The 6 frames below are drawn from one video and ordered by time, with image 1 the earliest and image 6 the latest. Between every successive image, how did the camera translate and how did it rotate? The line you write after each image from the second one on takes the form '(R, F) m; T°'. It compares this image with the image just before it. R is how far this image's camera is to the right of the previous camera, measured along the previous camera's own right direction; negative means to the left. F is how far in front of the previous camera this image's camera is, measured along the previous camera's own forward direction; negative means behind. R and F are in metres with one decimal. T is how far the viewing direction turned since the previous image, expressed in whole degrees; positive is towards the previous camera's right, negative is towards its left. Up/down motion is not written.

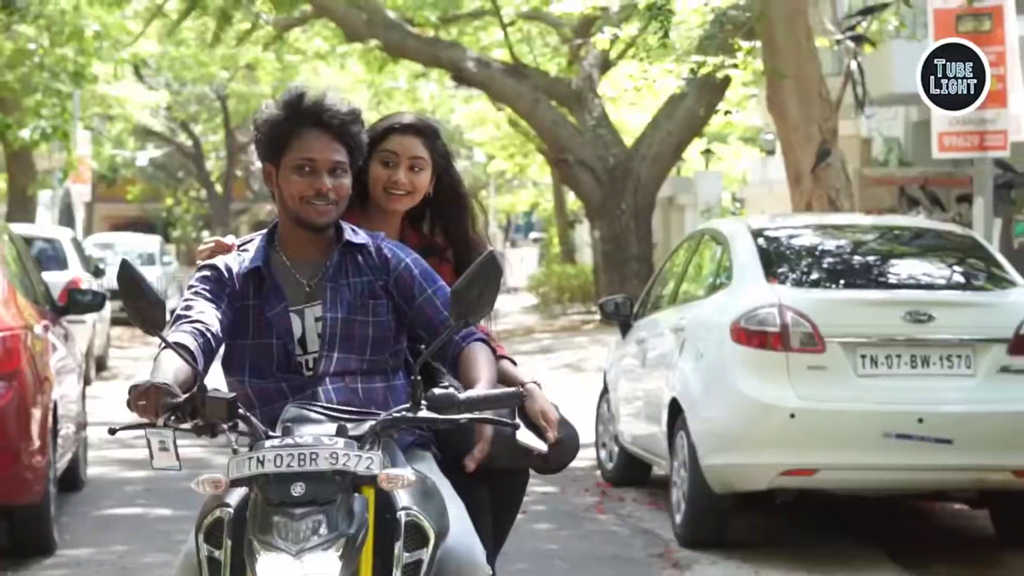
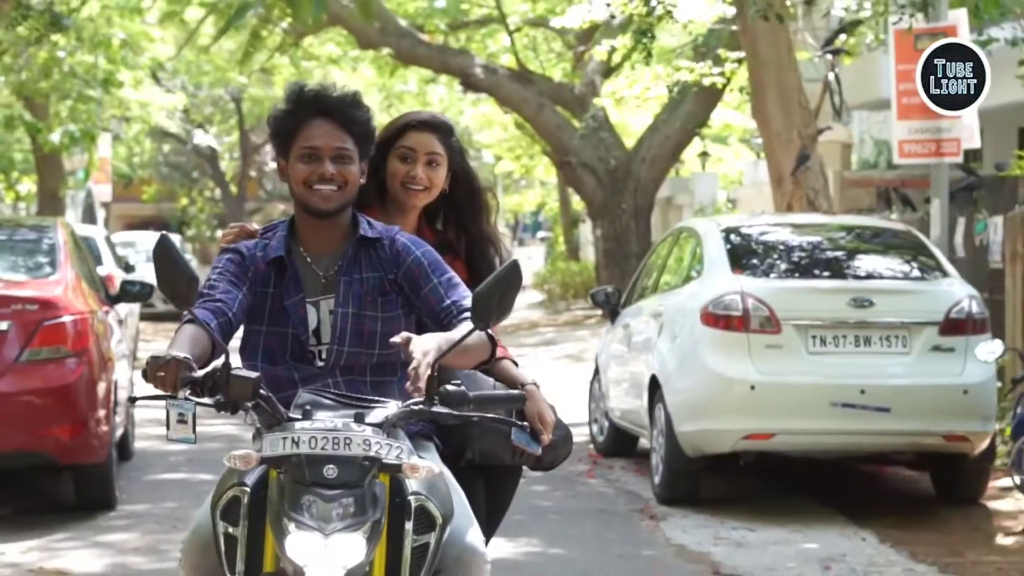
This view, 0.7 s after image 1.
(0.0, -1.2) m; 0°
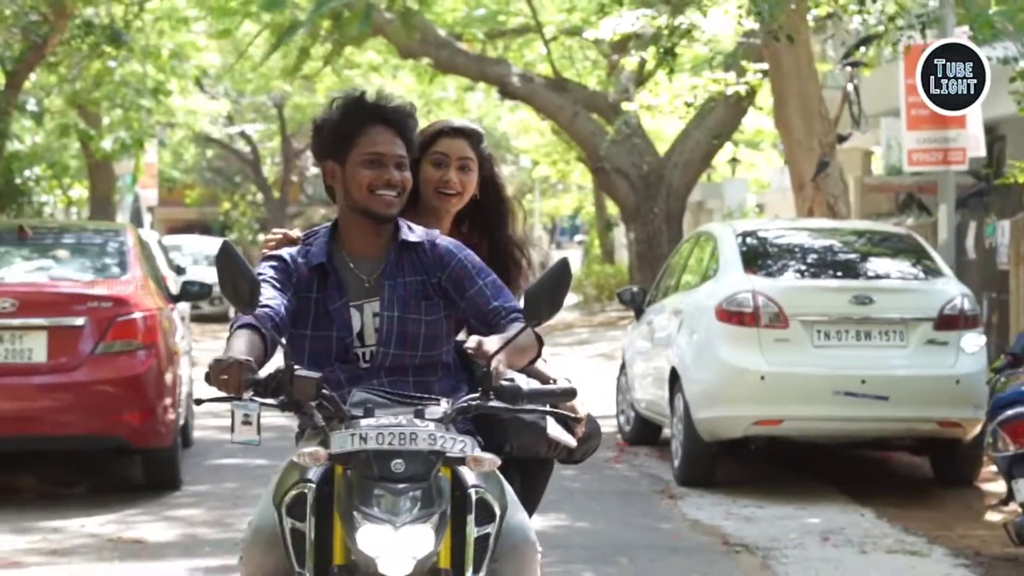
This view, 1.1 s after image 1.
(0.0, -0.8) m; -1°
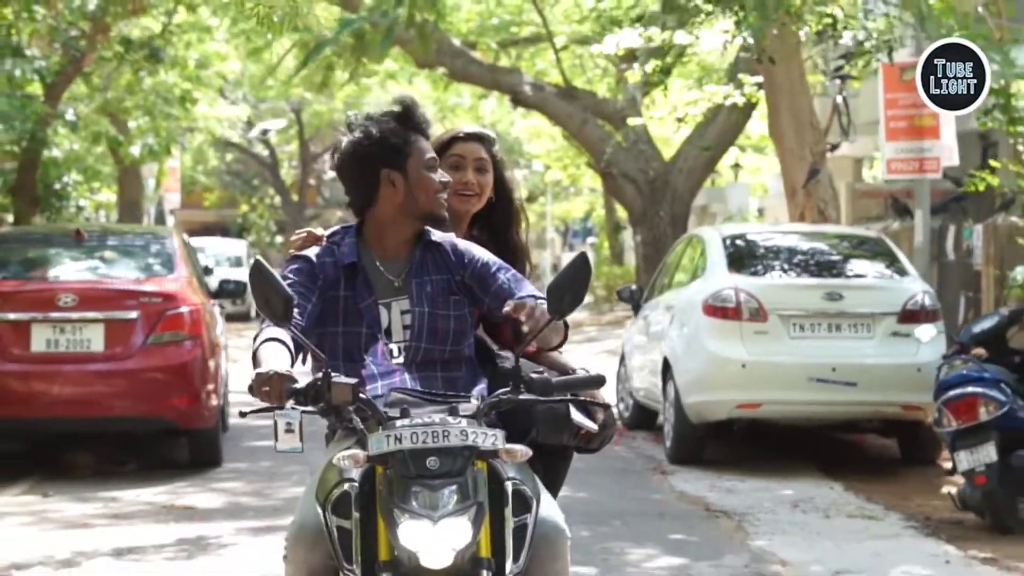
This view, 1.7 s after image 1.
(0.0, -1.1) m; 0°
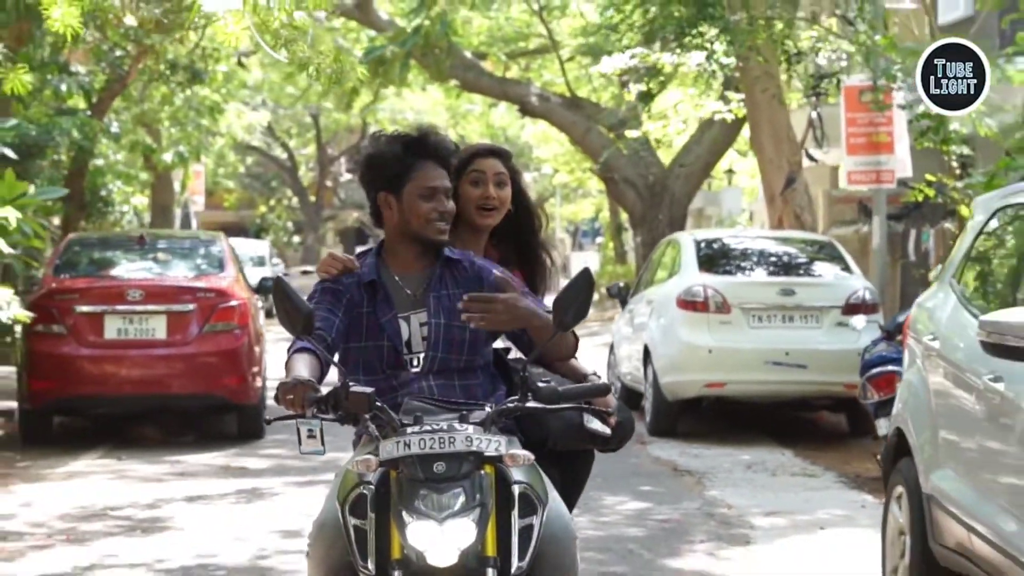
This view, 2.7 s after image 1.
(+0.1, -1.8) m; 0°
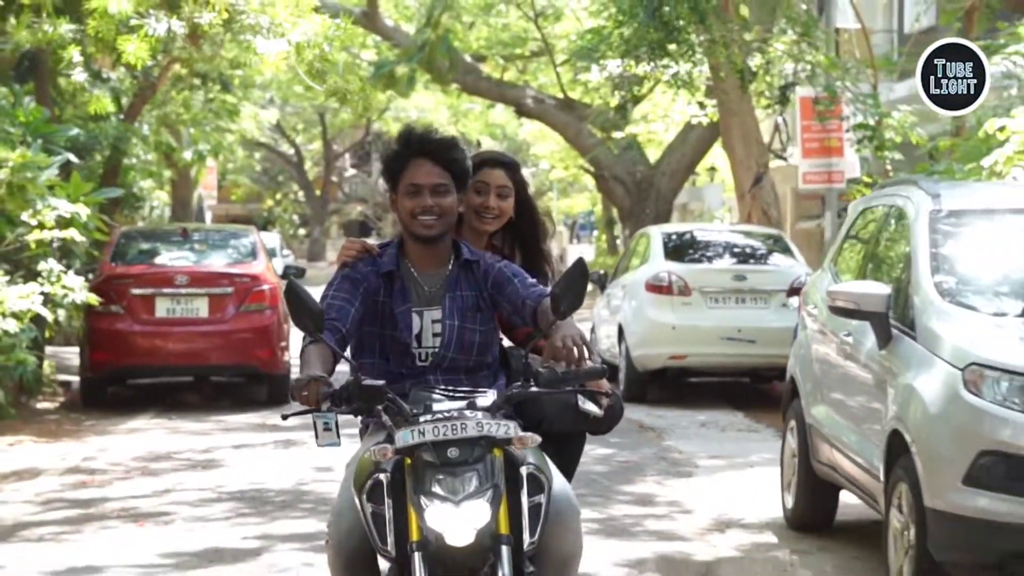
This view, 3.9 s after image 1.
(+0.1, -2.0) m; 0°
